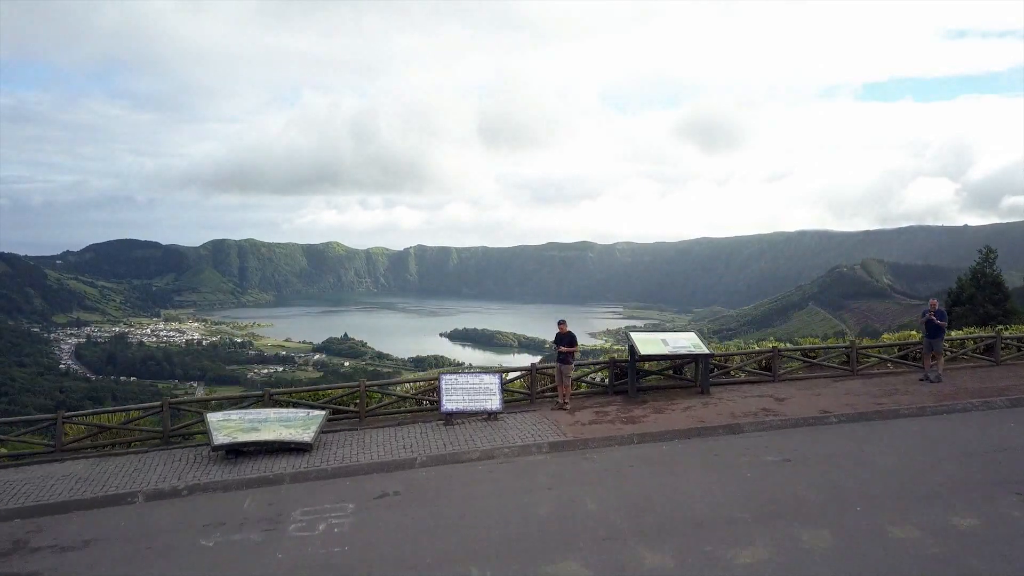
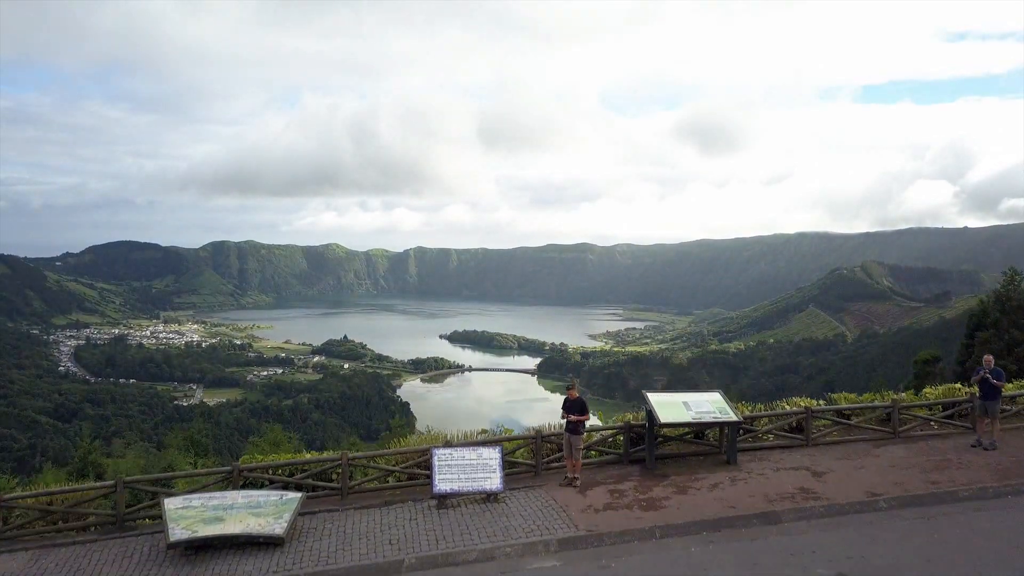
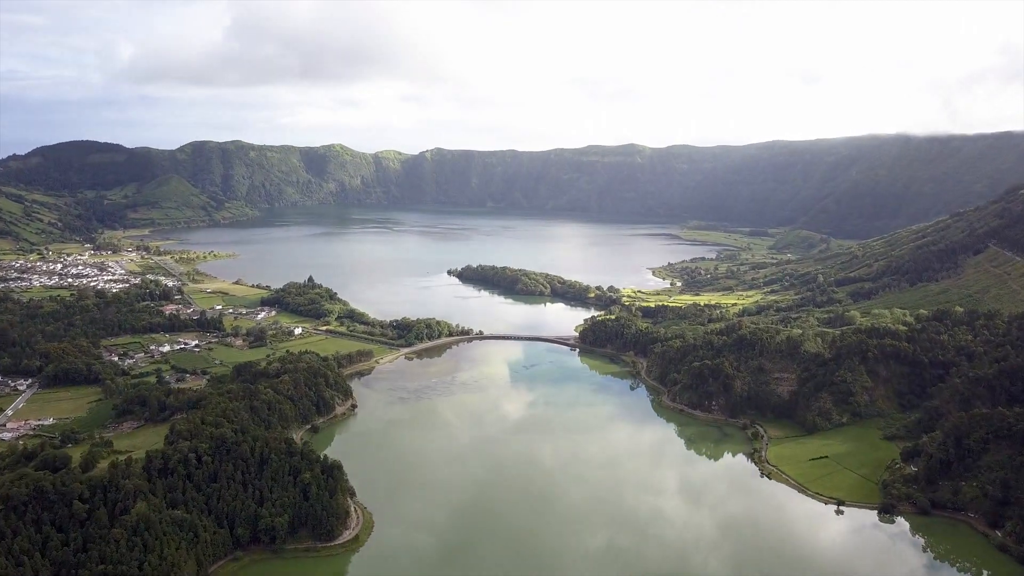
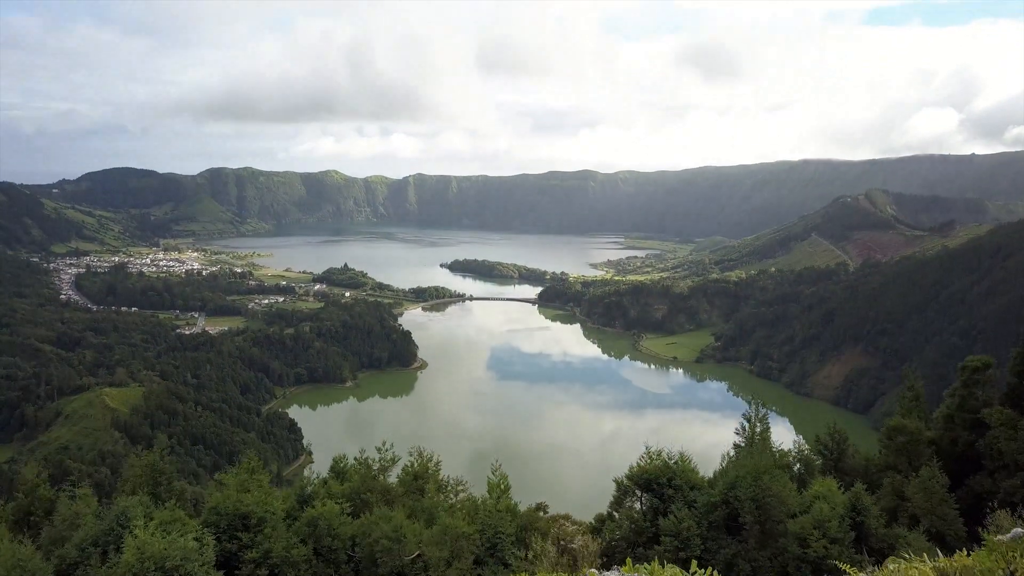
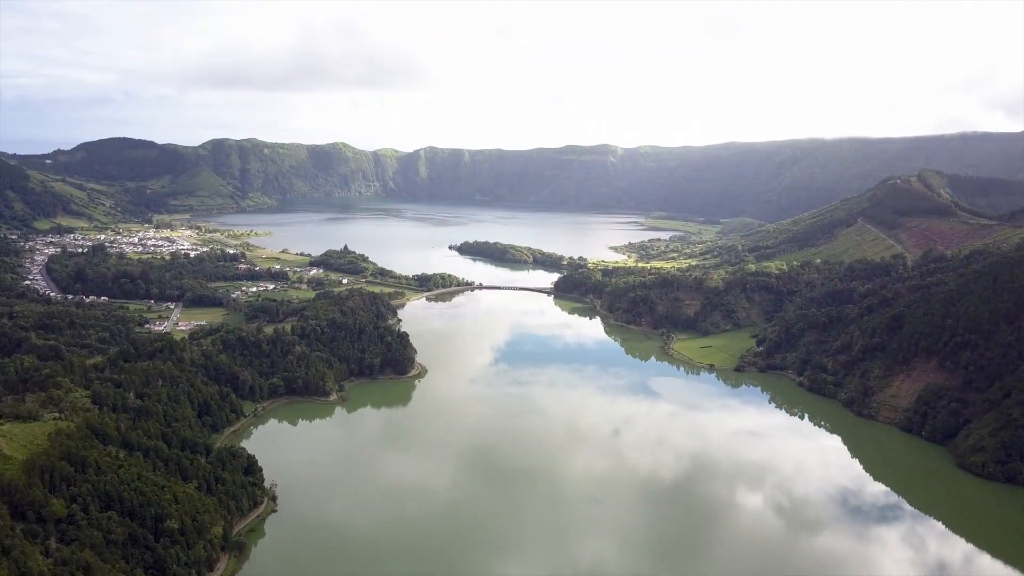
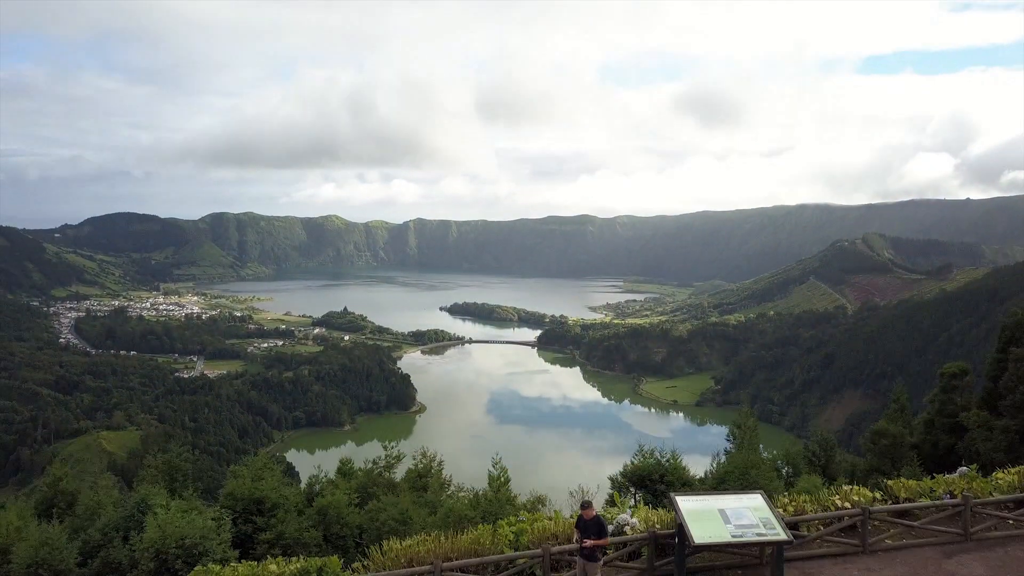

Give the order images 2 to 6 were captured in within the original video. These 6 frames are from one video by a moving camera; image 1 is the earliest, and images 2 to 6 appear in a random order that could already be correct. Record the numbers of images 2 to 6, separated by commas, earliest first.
2, 6, 4, 5, 3
